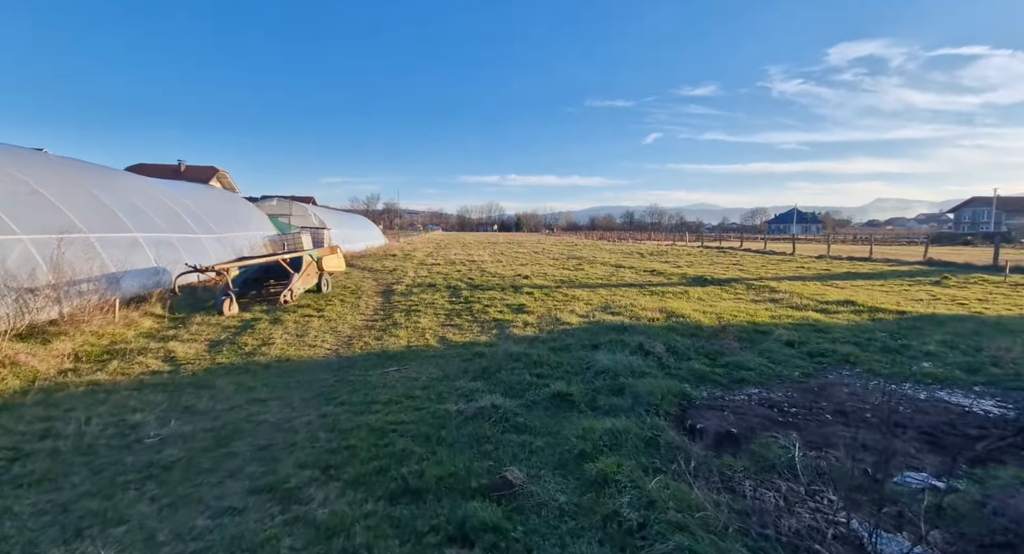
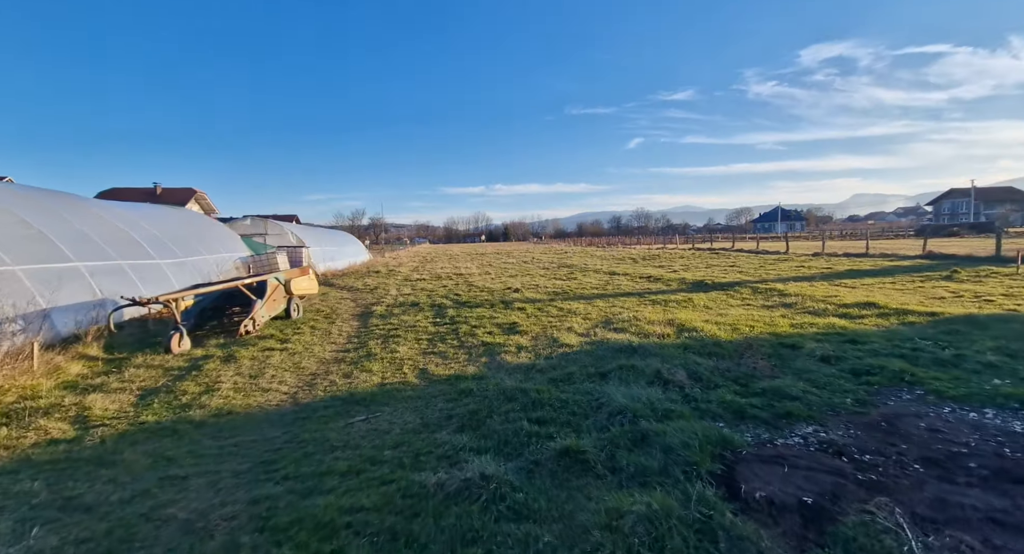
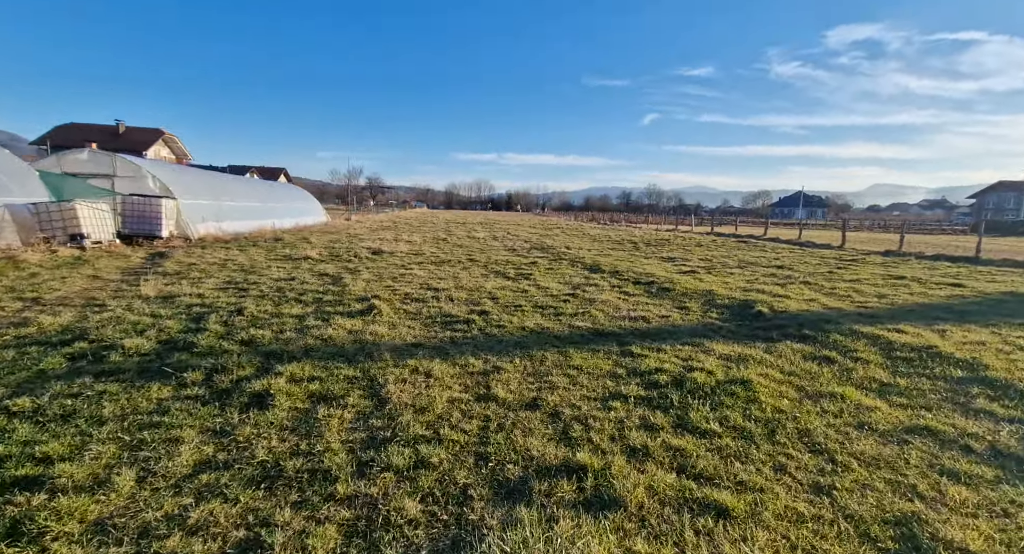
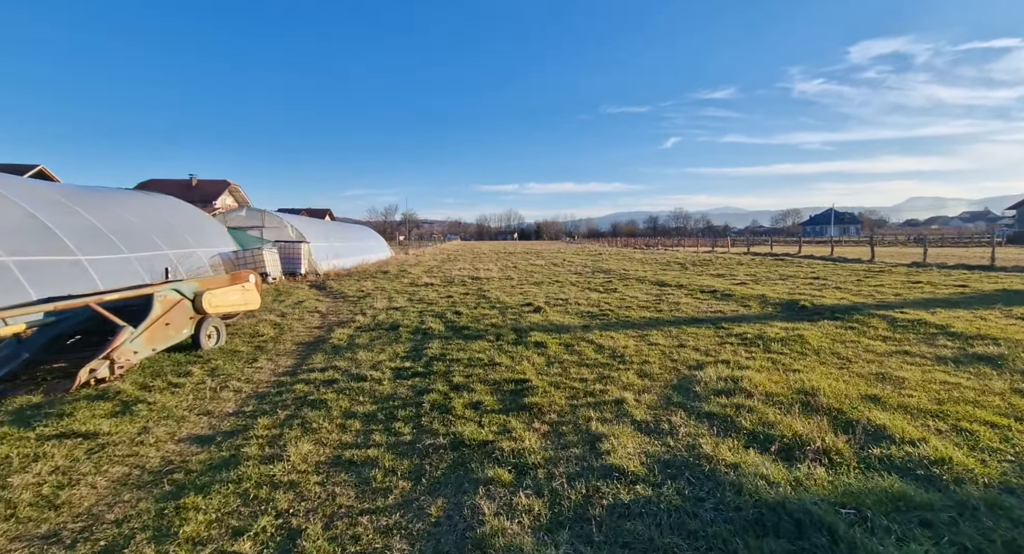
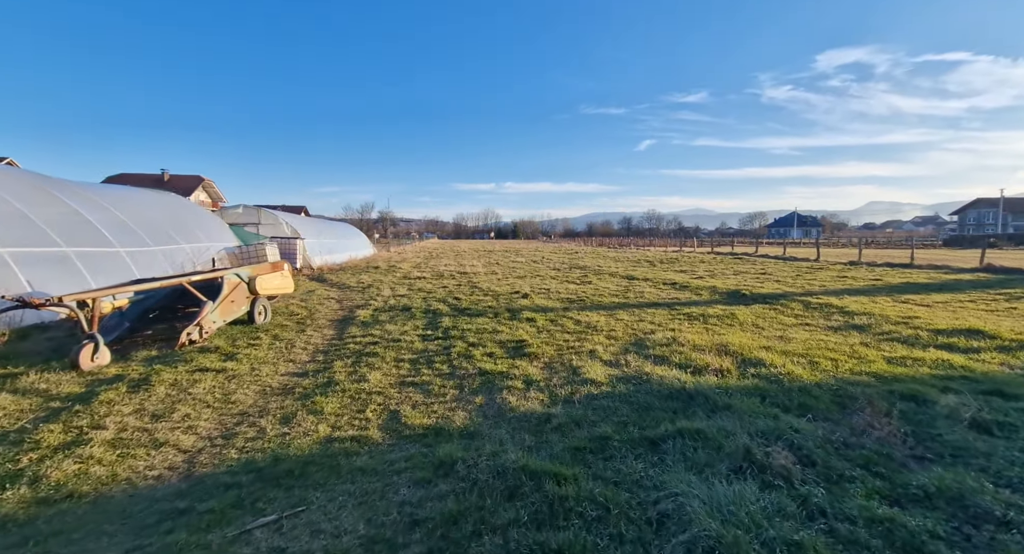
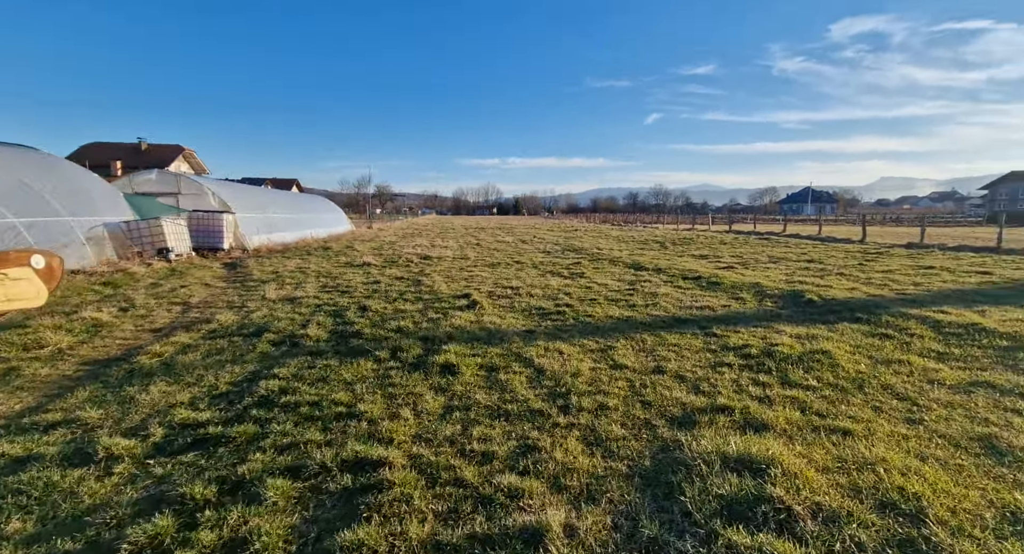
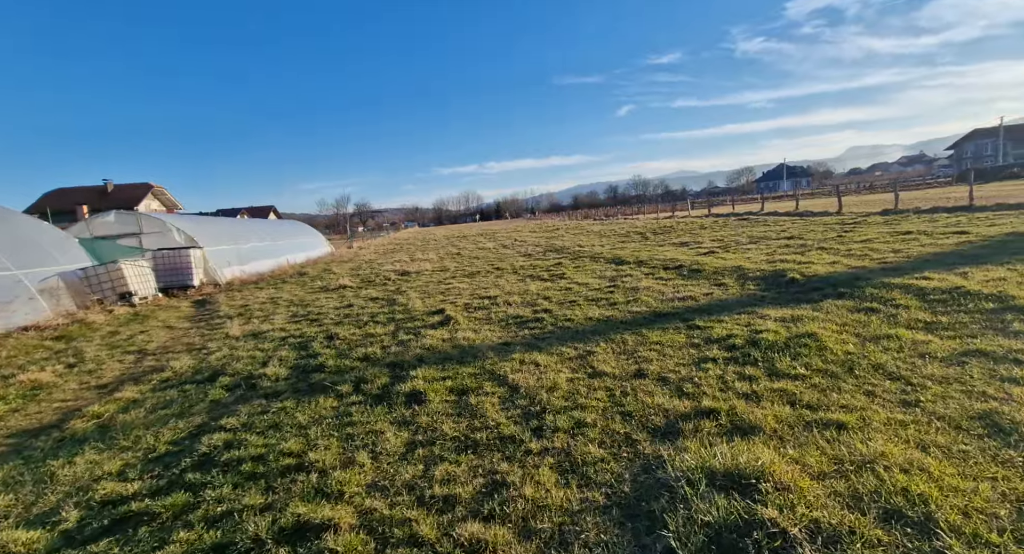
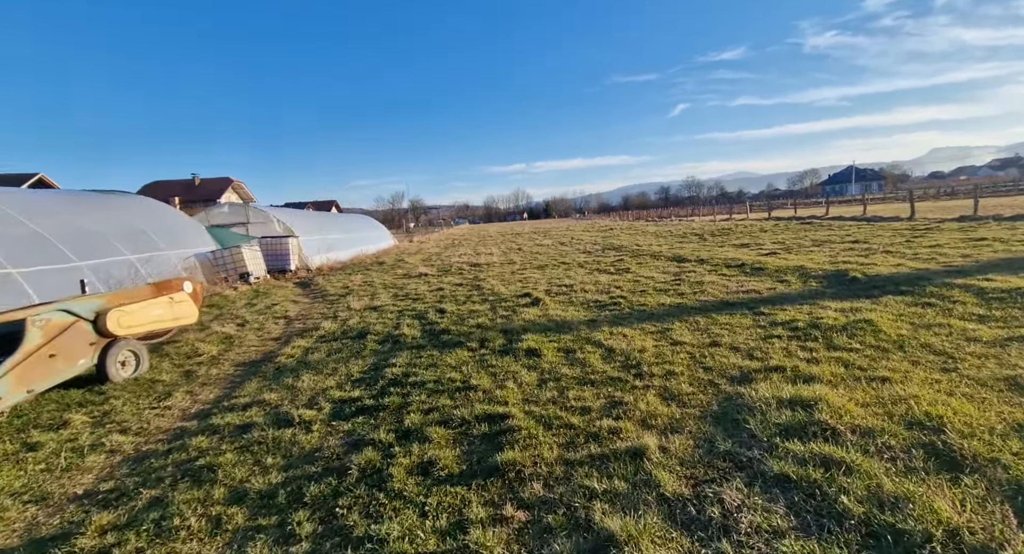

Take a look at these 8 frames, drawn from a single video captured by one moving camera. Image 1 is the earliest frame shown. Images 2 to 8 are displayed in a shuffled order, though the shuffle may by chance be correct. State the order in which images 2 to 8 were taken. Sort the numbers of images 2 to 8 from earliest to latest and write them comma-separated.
2, 5, 4, 8, 6, 7, 3
